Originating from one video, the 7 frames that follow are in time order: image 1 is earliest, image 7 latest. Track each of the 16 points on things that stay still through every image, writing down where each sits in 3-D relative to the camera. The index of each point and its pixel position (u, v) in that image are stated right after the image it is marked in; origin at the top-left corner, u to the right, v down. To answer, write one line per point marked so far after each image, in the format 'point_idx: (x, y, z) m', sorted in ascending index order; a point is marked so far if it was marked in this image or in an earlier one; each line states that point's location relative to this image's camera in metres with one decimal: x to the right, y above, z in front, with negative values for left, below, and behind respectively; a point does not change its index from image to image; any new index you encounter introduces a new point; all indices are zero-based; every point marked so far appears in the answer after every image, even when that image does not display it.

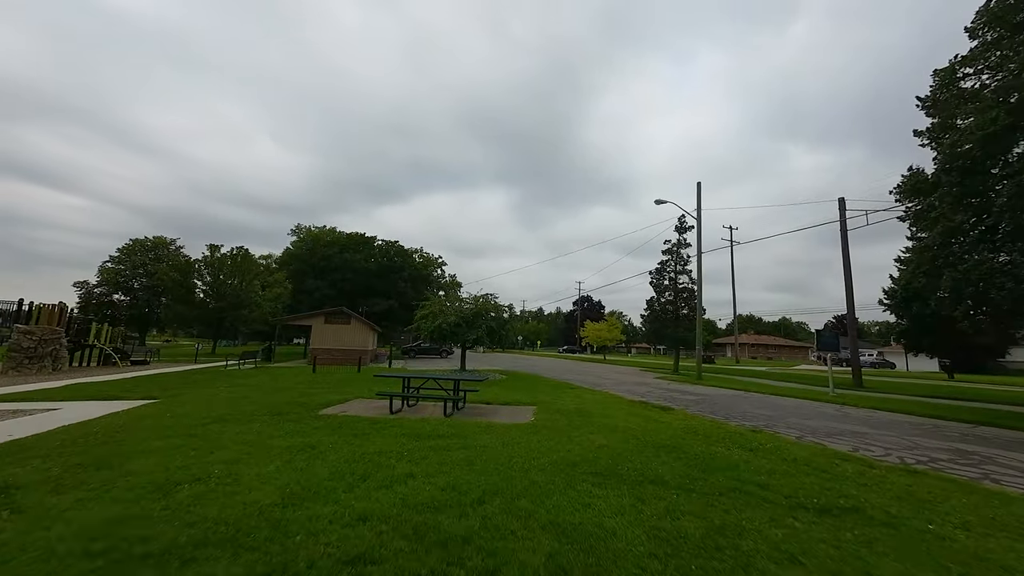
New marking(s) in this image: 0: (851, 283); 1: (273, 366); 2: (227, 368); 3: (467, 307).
0: (+16.8, +0.2, +18.6) m
1: (-12.2, -4.1, +18.9) m
2: (-14.2, -4.0, +18.6) m
3: (-2.0, -0.9, +16.9) m
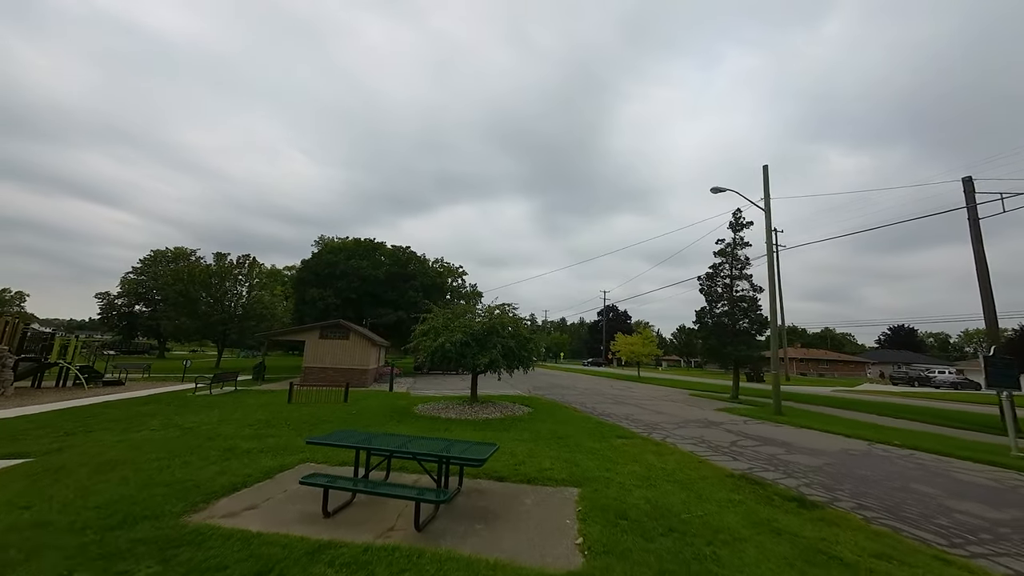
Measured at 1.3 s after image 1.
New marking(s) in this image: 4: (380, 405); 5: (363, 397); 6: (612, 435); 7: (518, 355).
0: (+17.7, 0.0, +13.9) m
1: (-11.2, -4.5, +15.8) m
2: (-13.3, -4.4, +15.6) m
3: (-1.2, -1.2, +13.3) m
4: (-5.0, -4.4, +14.1) m
5: (-6.3, -4.6, +15.7) m
6: (+2.6, -3.9, +9.8) m
7: (+0.3, -2.4, +13.4) m
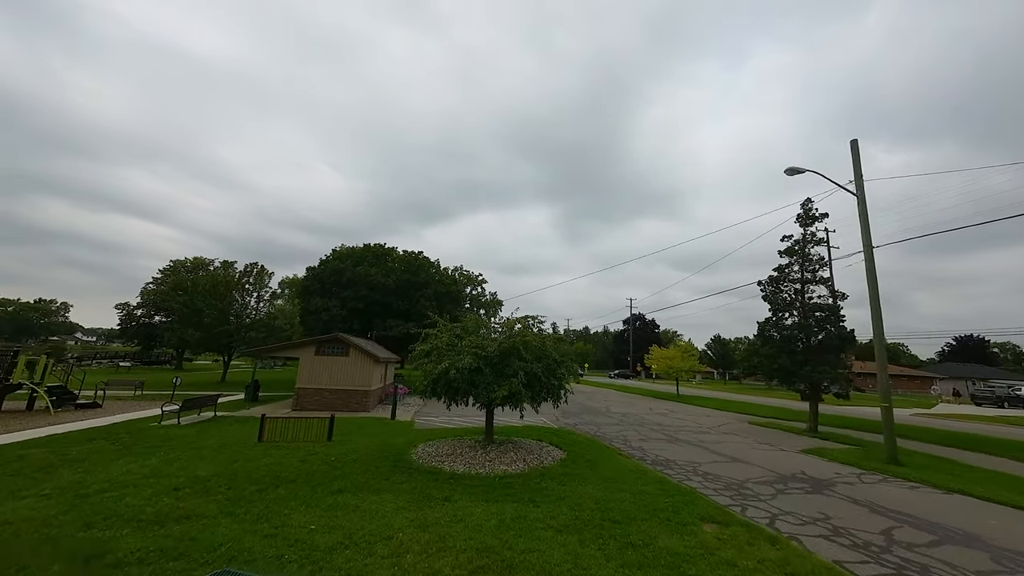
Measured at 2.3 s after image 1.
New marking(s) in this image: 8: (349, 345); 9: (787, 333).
0: (+18.4, -0.1, +9.8) m
1: (-10.3, -4.8, +13.1) m
2: (-12.4, -4.8, +13.1) m
3: (-0.5, -1.4, +10.2) m
4: (-4.2, -4.7, +11.1) m
5: (-5.4, -4.9, +12.8) m
6: (+3.1, -4.0, +6.5) m
7: (+1.0, -2.6, +10.2) m
8: (-8.1, -2.8, +18.6) m
9: (+12.7, -2.1, +17.4) m
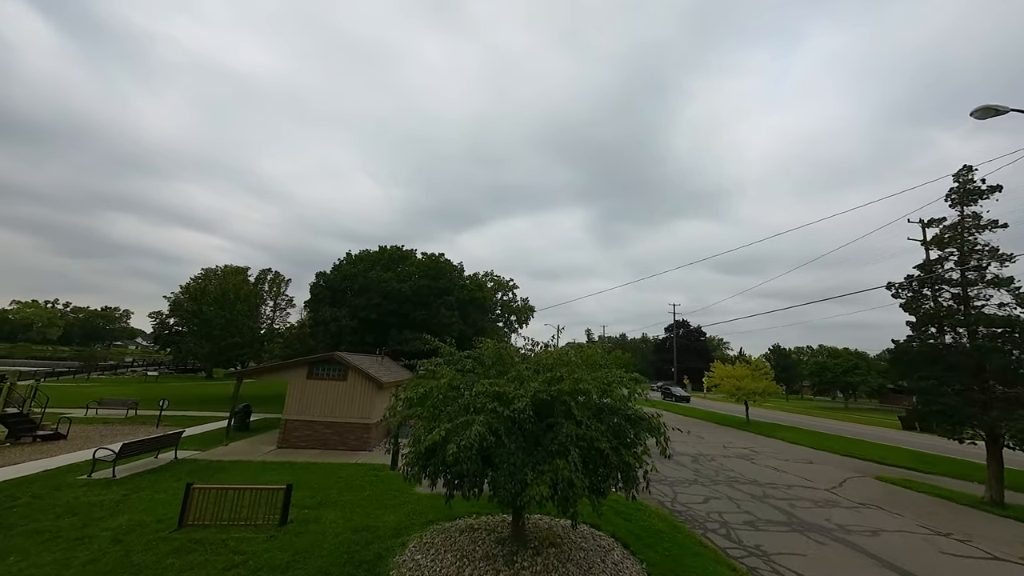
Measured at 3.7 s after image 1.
0: (+19.0, -0.1, +4.1) m
1: (-9.3, -5.1, +9.8) m
2: (-11.4, -5.1, +9.9) m
3: (+0.2, -1.5, +6.1) m
4: (-3.4, -4.9, +7.3) m
5: (-4.4, -5.1, +9.0) m
6: (+3.5, -4.1, +2.0) m
7: (+1.7, -2.7, +5.9) m
8: (-6.7, -3.2, +15.1) m
9: (+14.0, -2.2, +12.1) m
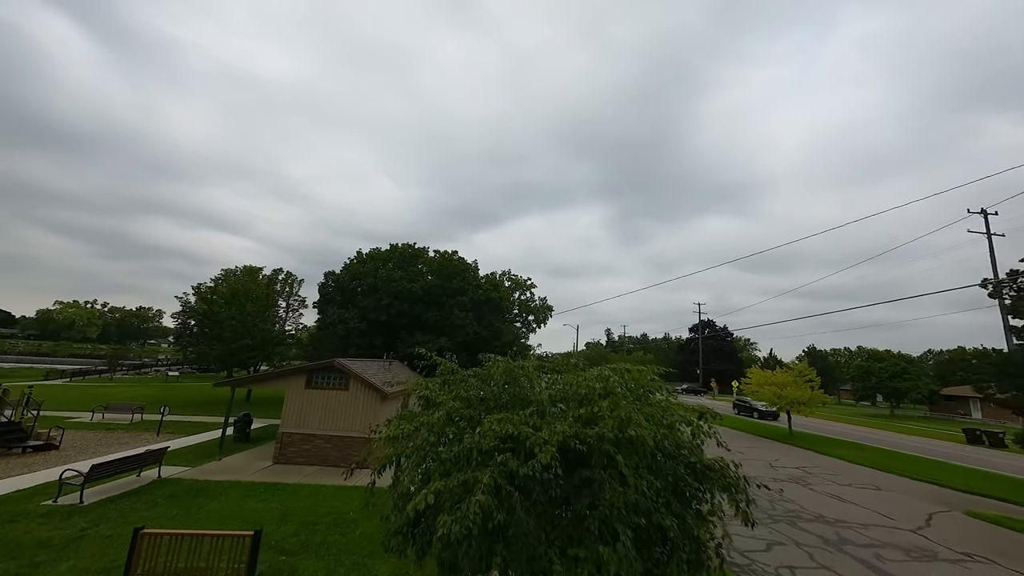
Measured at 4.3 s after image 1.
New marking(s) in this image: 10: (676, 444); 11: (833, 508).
0: (+19.1, -0.1, +1.5) m
1: (-8.9, -5.1, +8.6) m
2: (-11.0, -5.1, +8.8) m
3: (+0.4, -1.6, +4.4) m
4: (-3.1, -4.9, +5.8) m
5: (-4.1, -5.2, +7.5) m
6: (+3.6, -4.1, +0.2) m
7: (+1.9, -2.7, +4.2) m
8: (-6.0, -3.2, +13.7) m
9: (+14.5, -2.2, +9.7) m
10: (+1.9, -1.8, +4.4) m
11: (+9.8, -6.7, +11.5) m
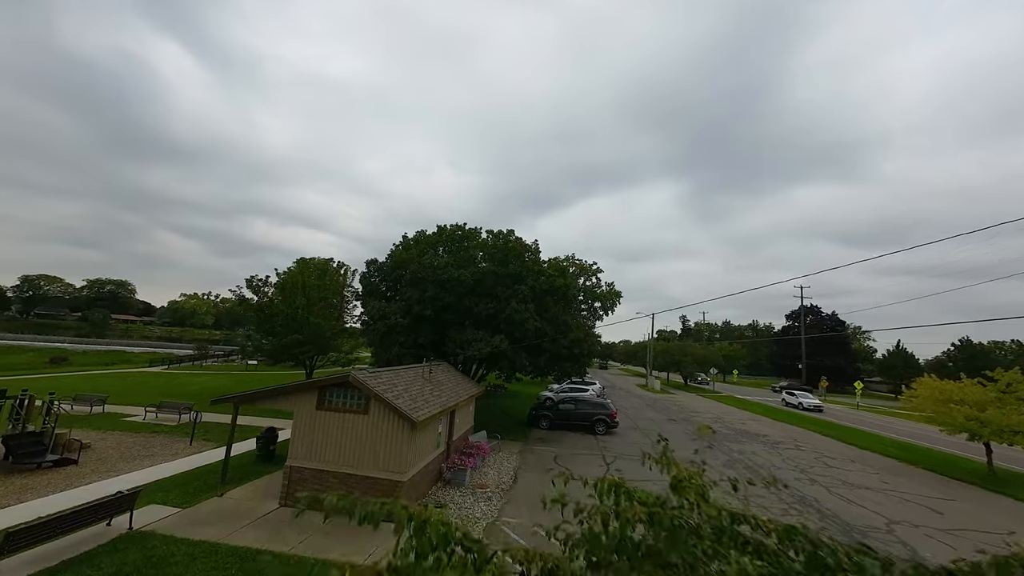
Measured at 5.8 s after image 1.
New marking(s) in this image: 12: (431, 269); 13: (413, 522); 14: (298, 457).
0: (+18.7, +0.1, -6.1) m
1: (-7.6, -5.1, +5.7) m
2: (-9.6, -5.1, +6.3) m
3: (+0.8, -1.5, -0.1) m
4: (-2.4, -4.9, +2.0) m
5: (-3.0, -5.1, +3.9) m
6: (+3.2, -4.2, -4.6) m
7: (+2.2, -2.7, -0.5) m
8: (-4.0, -2.9, +10.3) m
9: (+15.5, -1.7, +2.9) m
10: (+2.3, -1.8, -0.3) m
11: (+11.3, -6.3, +5.5) m
12: (-4.1, +1.0, +19.4) m
13: (-0.4, -1.2, +1.8) m
14: (-5.9, -4.7, +10.6) m
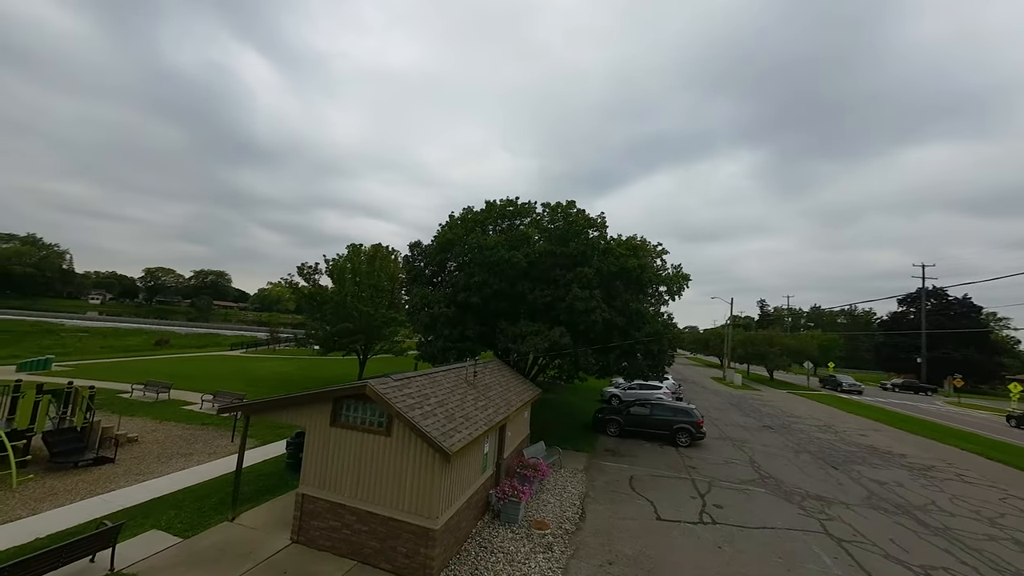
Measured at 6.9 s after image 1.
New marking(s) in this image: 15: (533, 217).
0: (+17.3, 0.0, -11.8) m
1: (-6.8, -5.0, +4.0) m
2: (-8.7, -5.0, +4.9) m
3: (+0.5, -1.6, -3.1) m
4: (-2.3, -4.9, -0.4) m
5: (-2.6, -5.0, +1.6) m
6: (+2.3, -4.4, -7.9) m
7: (+1.9, -2.7, -3.7) m
8: (-2.6, -2.6, +7.9) m
9: (+15.6, -1.5, -2.4) m
10: (+2.0, -1.8, -3.5) m
11: (+11.9, -6.0, +1.0) m
12: (-1.4, +1.7, +16.8) m
13: (-0.3, -1.2, -1.1) m
14: (-4.5, -4.4, +8.5) m
15: (+1.1, +3.4, +18.0) m
